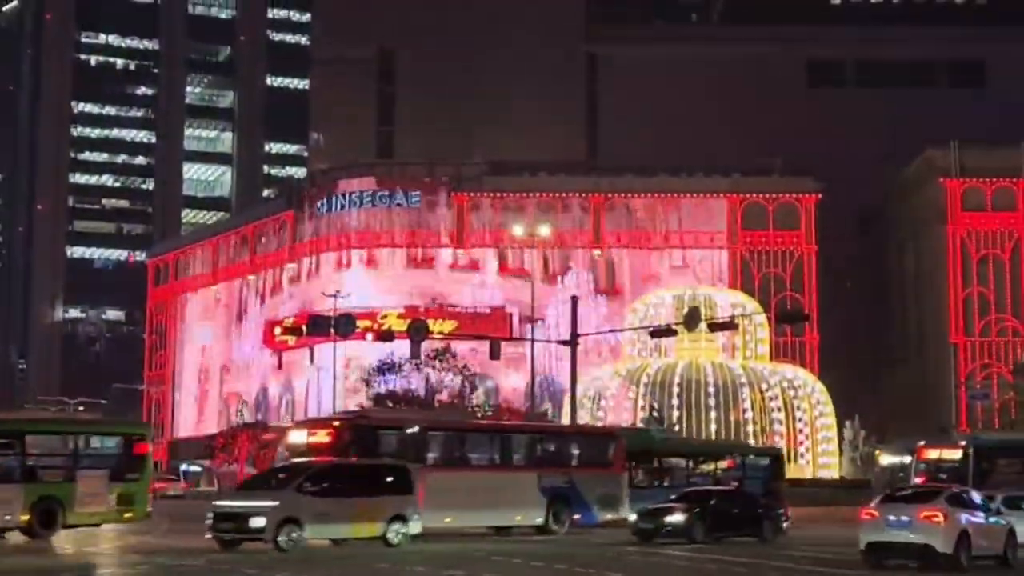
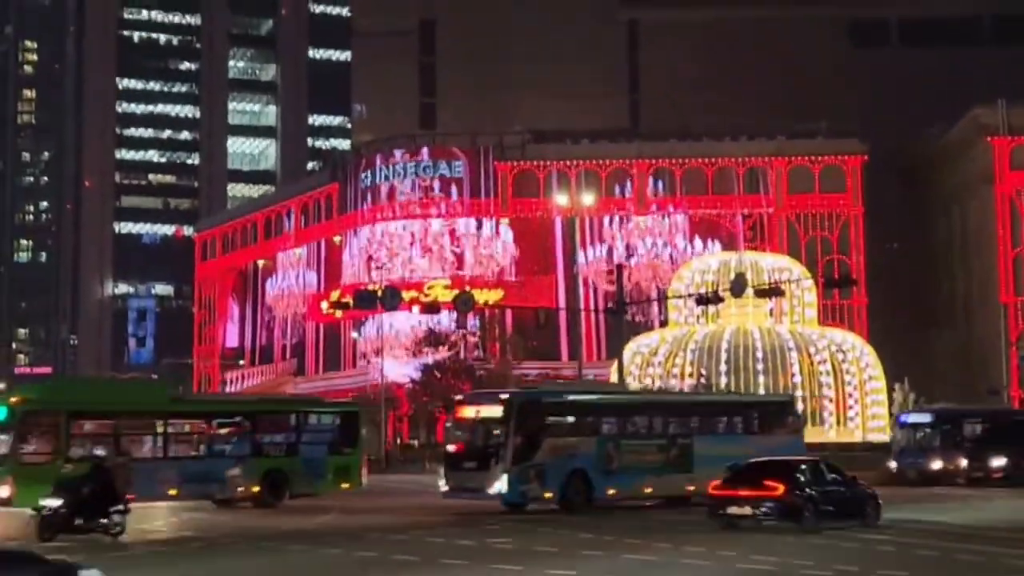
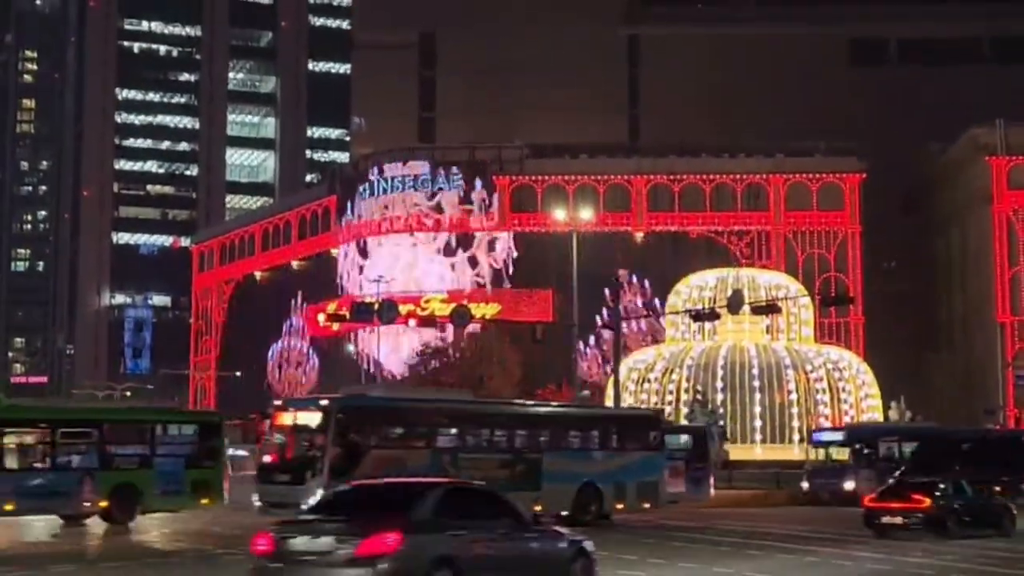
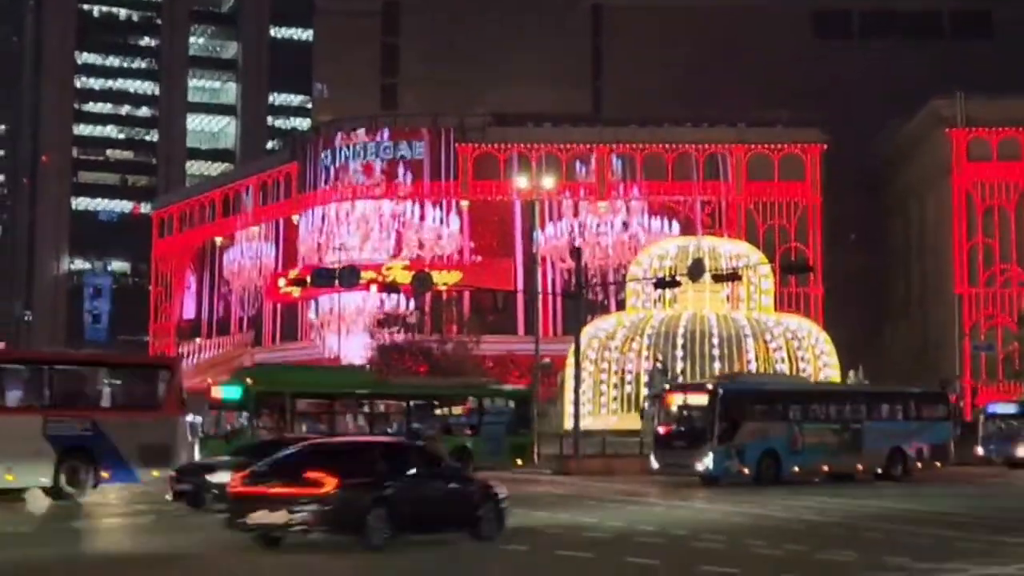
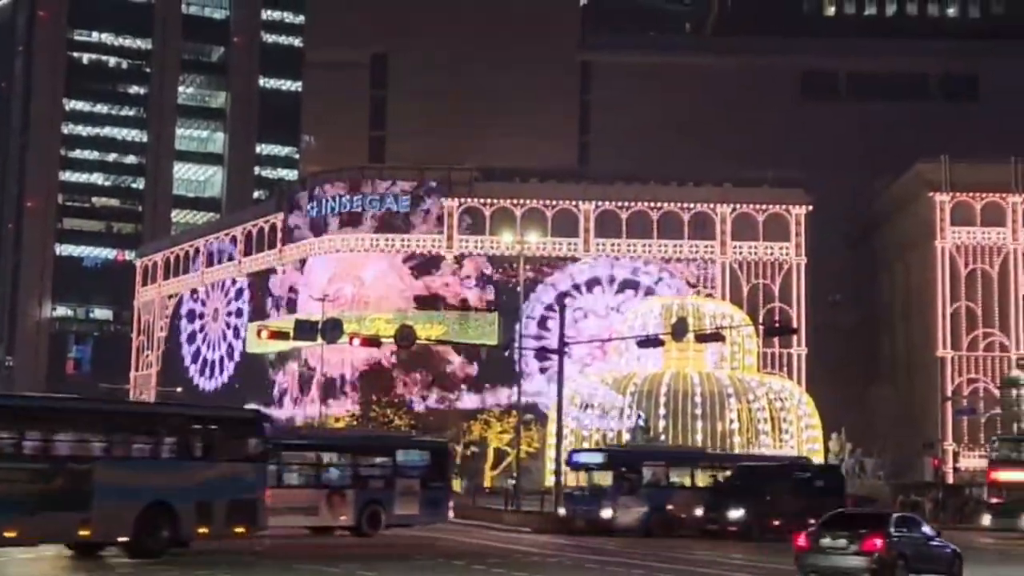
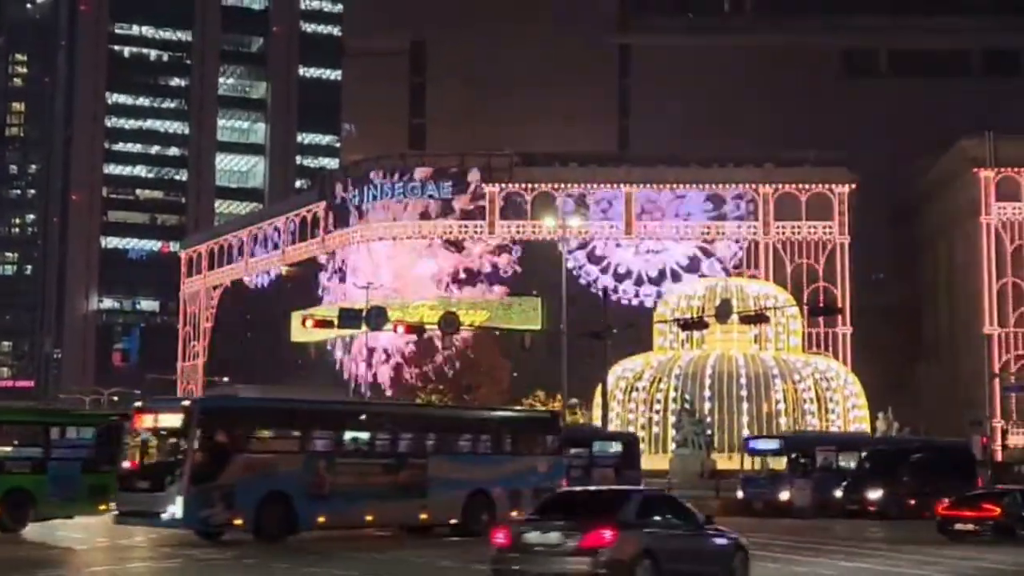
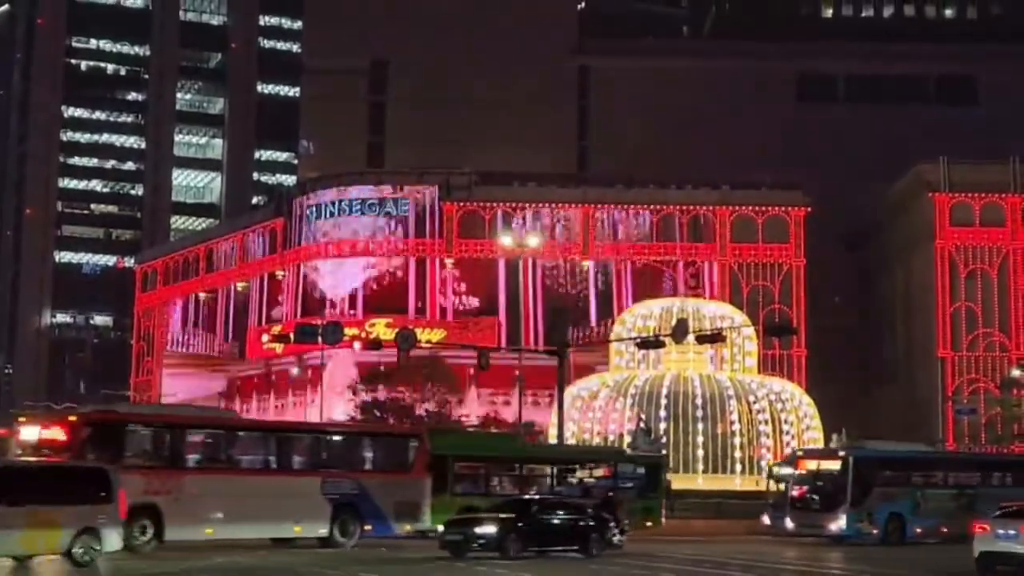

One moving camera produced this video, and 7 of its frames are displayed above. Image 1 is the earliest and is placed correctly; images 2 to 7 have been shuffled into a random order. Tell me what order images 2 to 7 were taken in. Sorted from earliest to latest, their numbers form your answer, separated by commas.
7, 4, 2, 3, 6, 5
